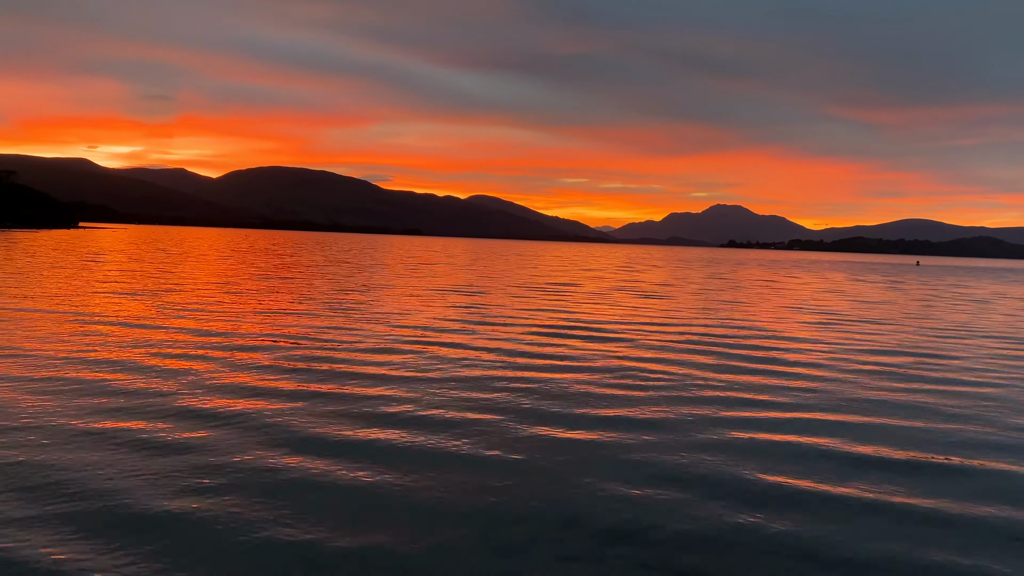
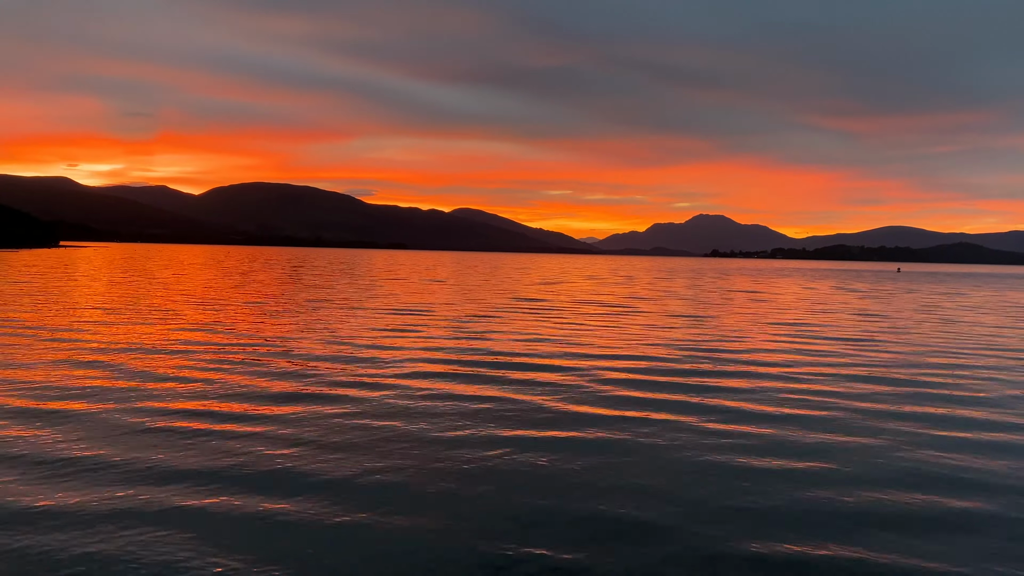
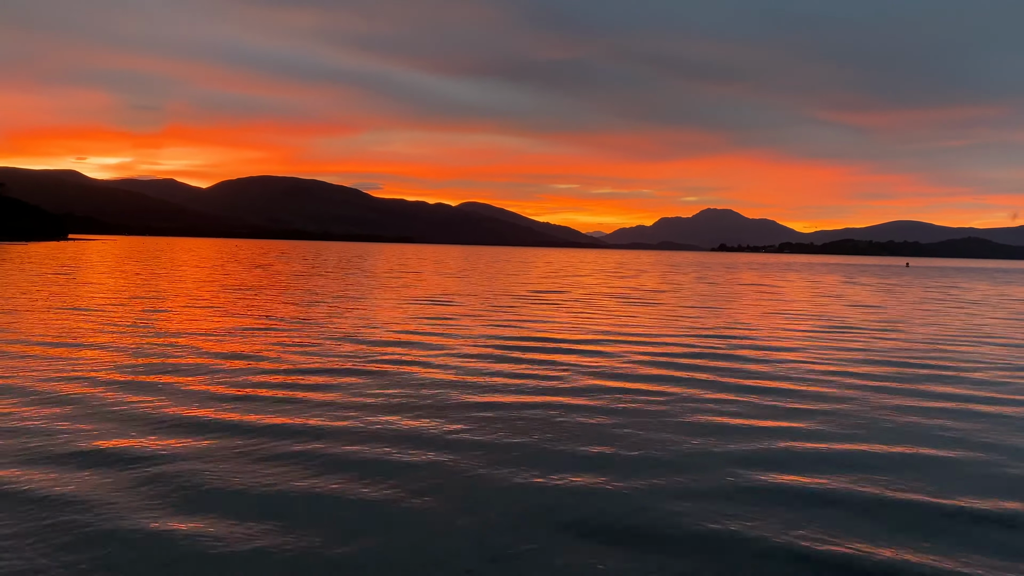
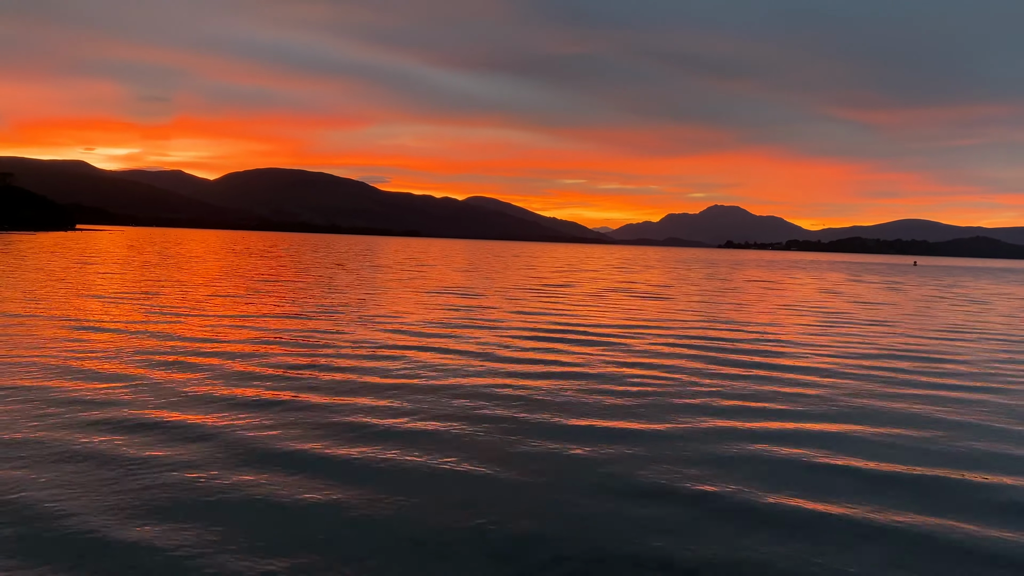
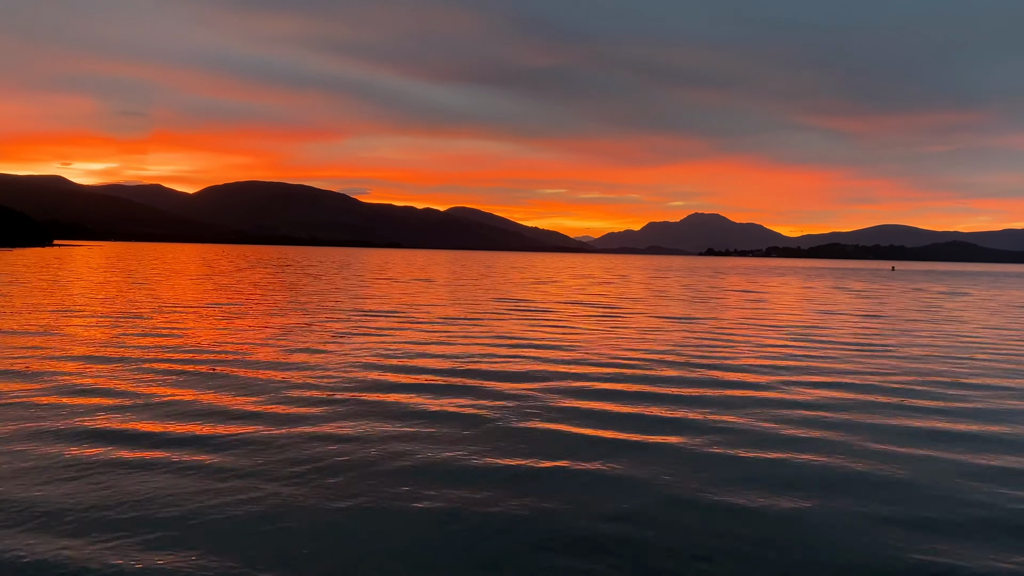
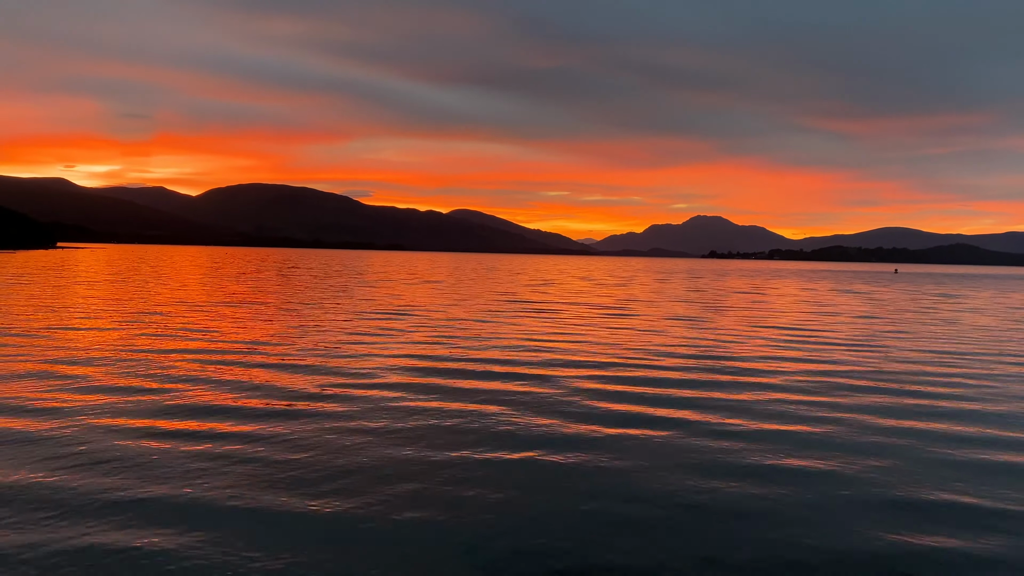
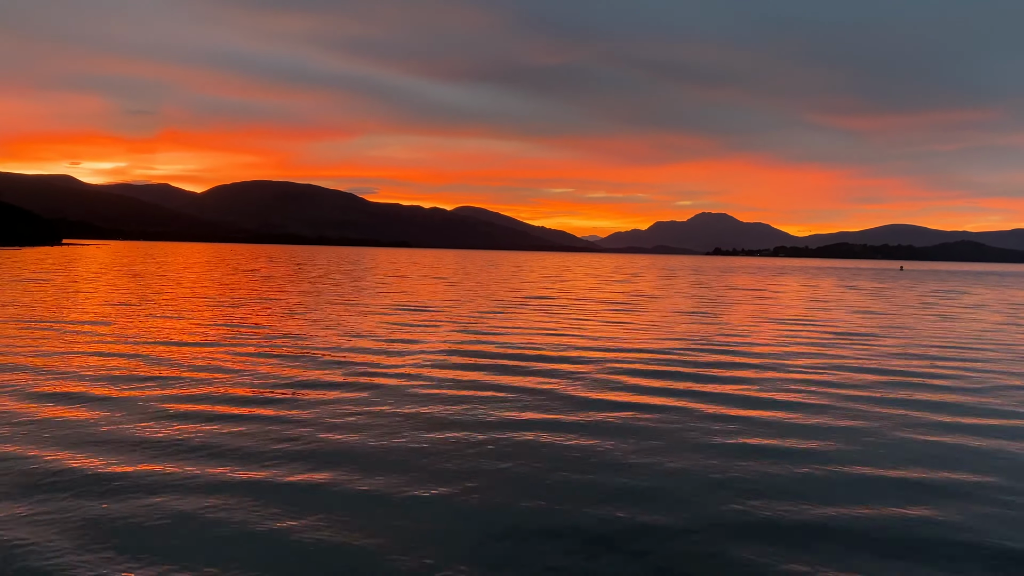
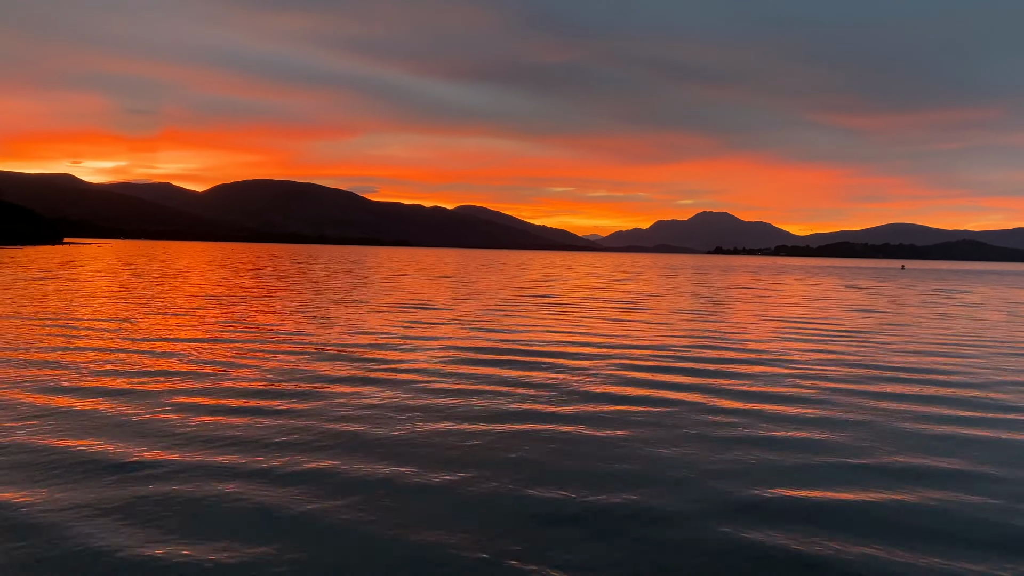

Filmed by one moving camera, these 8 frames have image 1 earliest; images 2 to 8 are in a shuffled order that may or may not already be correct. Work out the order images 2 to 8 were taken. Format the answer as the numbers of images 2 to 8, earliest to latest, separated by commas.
4, 3, 8, 7, 2, 6, 5
